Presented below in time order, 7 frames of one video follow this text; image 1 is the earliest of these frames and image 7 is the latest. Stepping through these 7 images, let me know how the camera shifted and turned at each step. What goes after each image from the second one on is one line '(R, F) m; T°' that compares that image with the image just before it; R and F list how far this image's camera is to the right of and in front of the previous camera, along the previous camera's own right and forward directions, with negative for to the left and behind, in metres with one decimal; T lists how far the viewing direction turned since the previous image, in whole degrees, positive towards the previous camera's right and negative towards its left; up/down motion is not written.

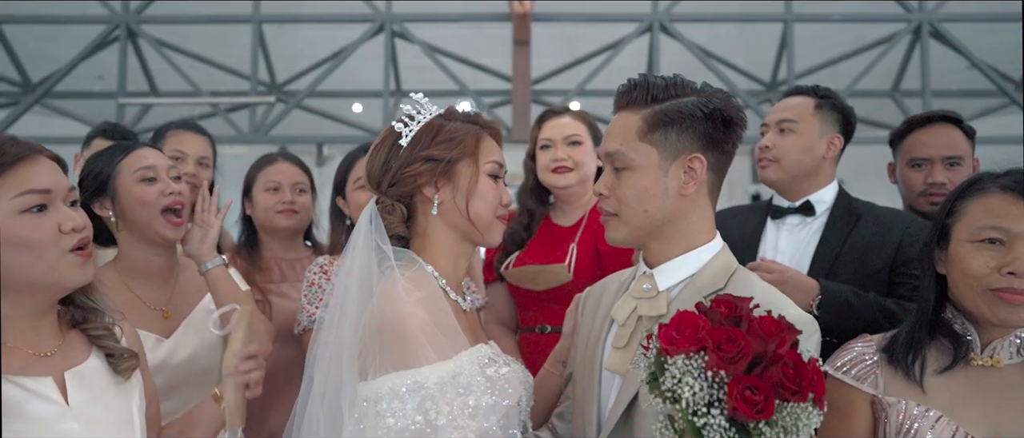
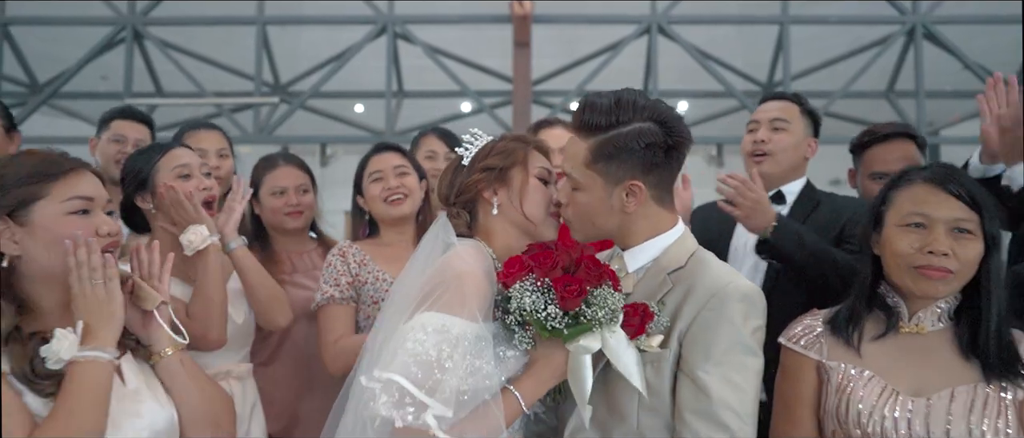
(0.0, -0.2) m; 0°
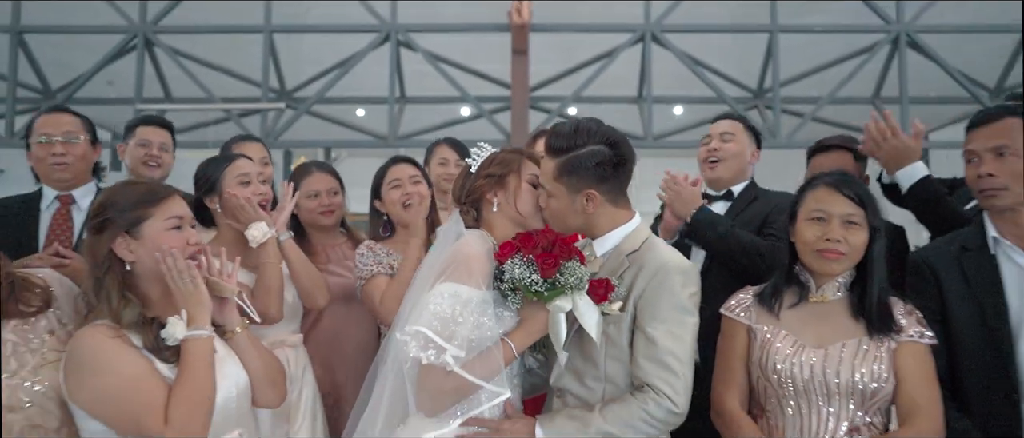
(0.0, -0.4) m; 0°
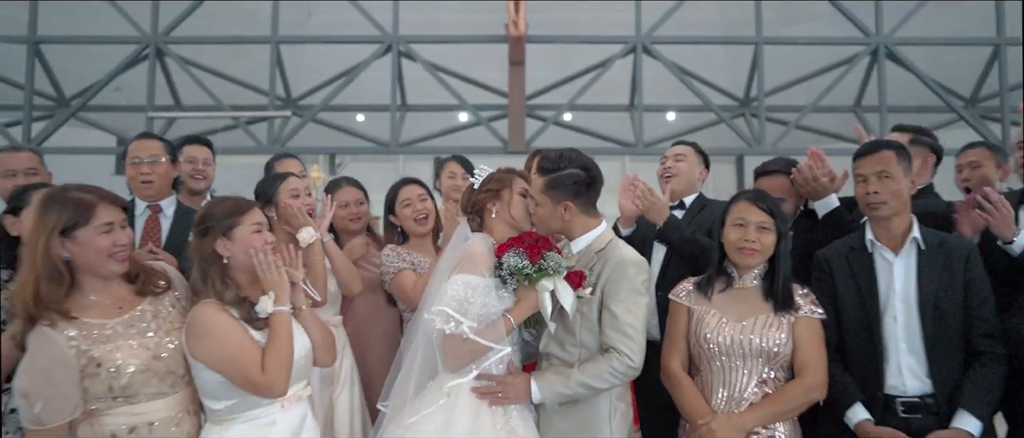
(0.0, -0.5) m; 0°
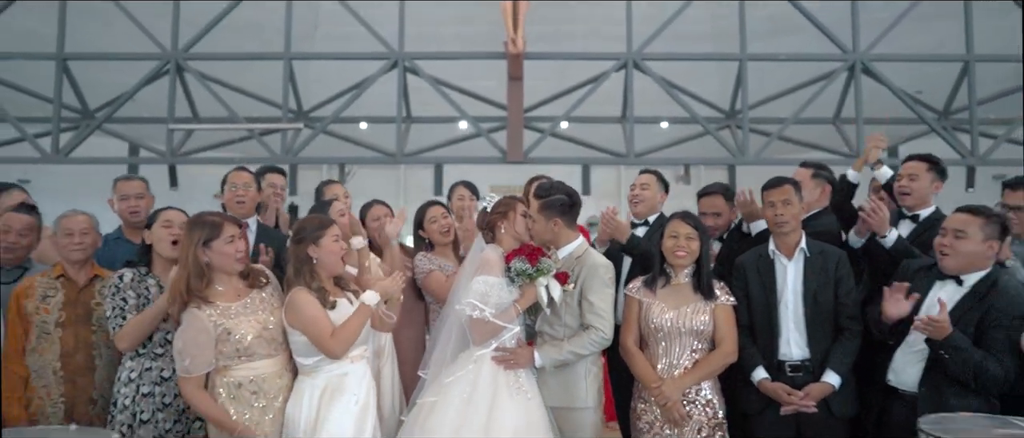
(0.0, -0.8) m; 0°
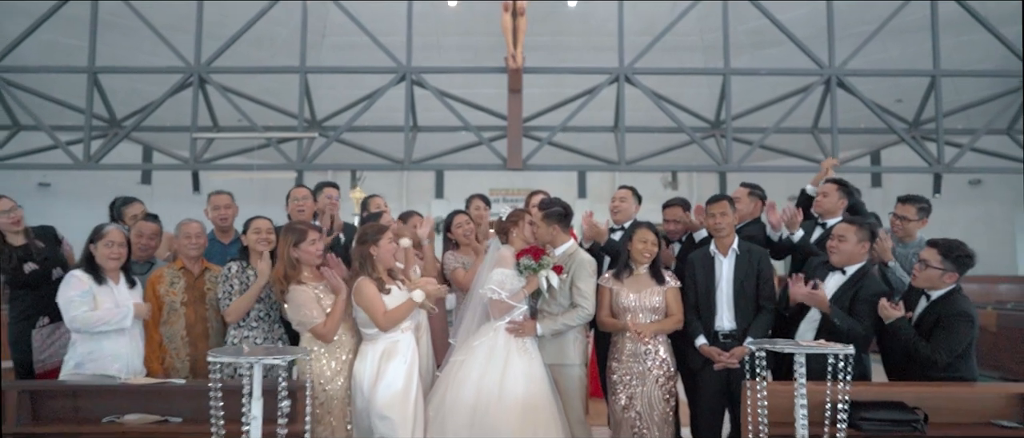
(0.0, -1.0) m; 0°
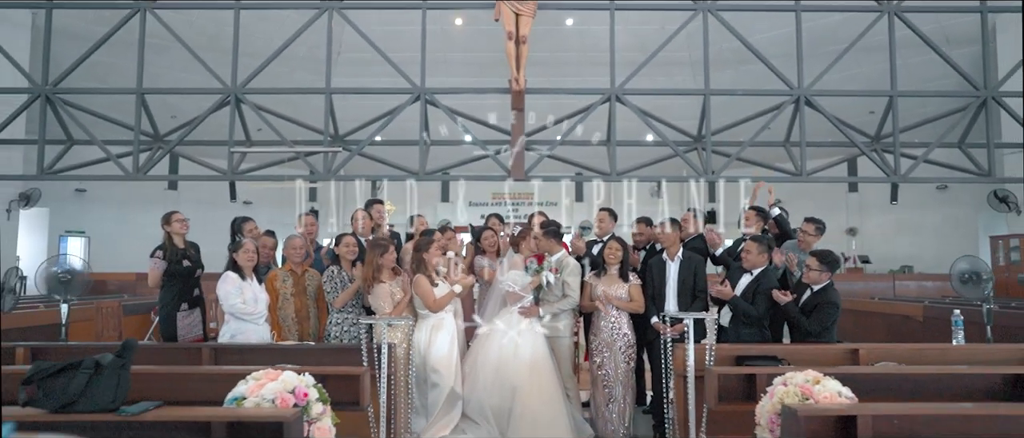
(-0.1, -1.7) m; 0°
